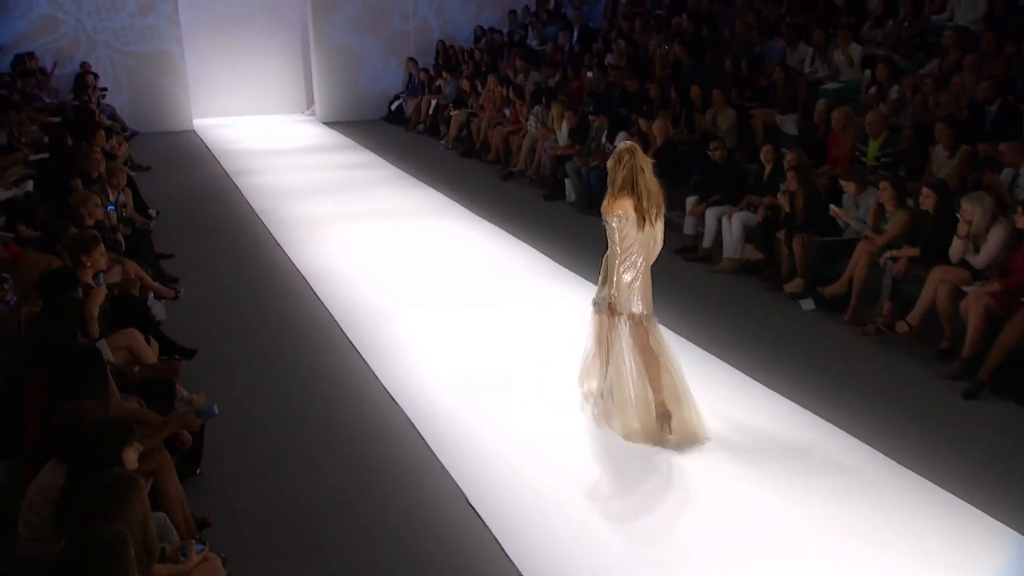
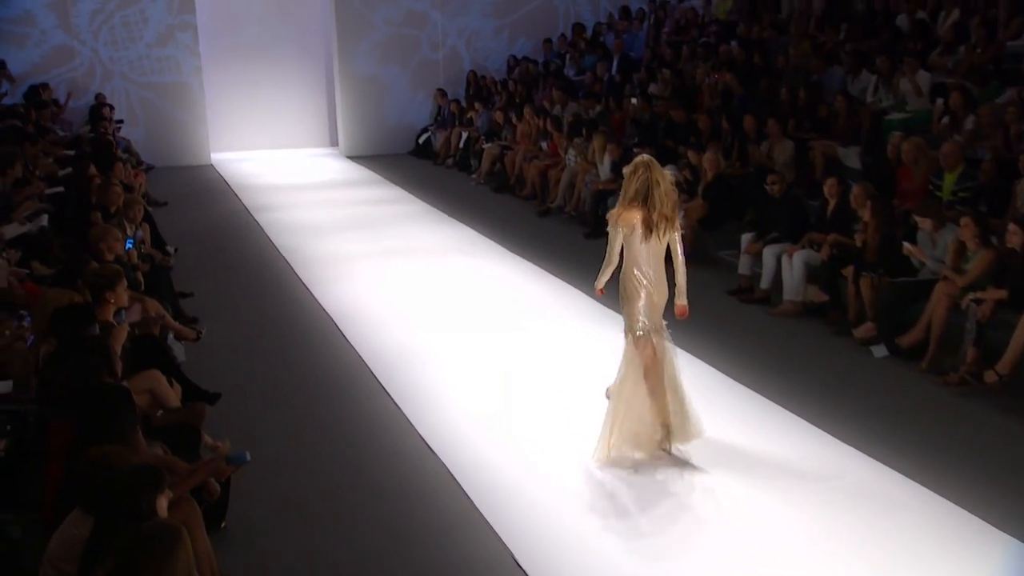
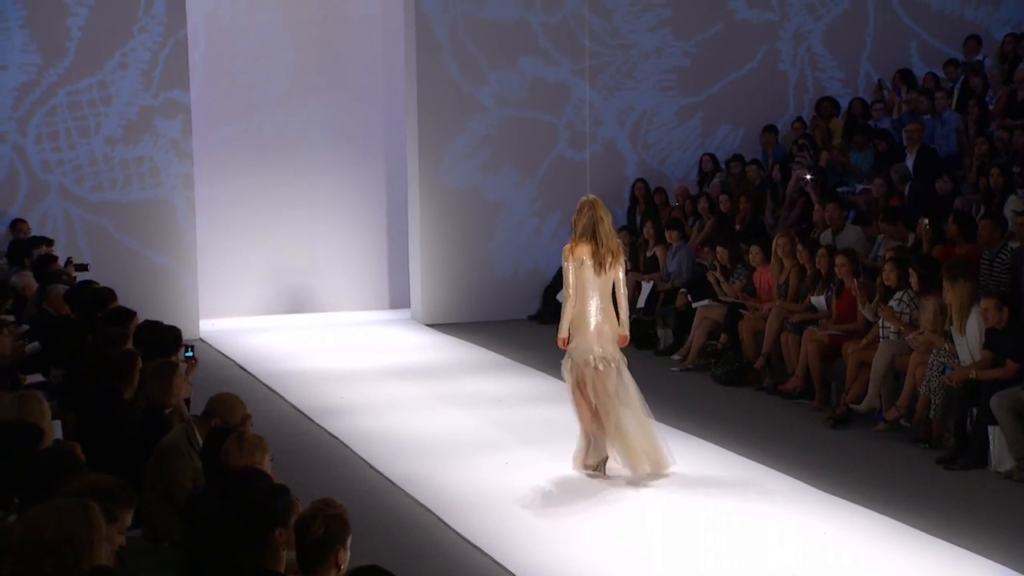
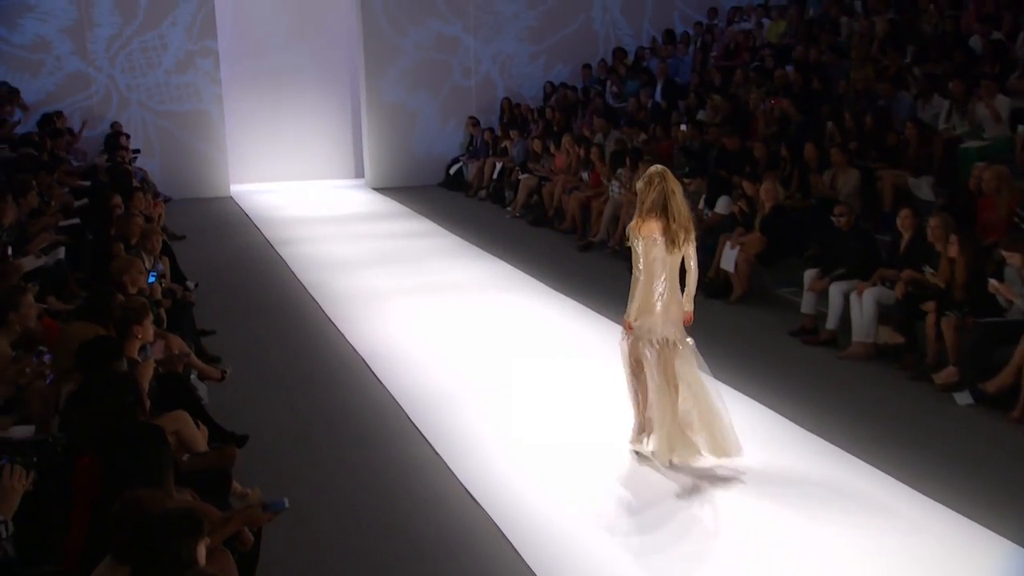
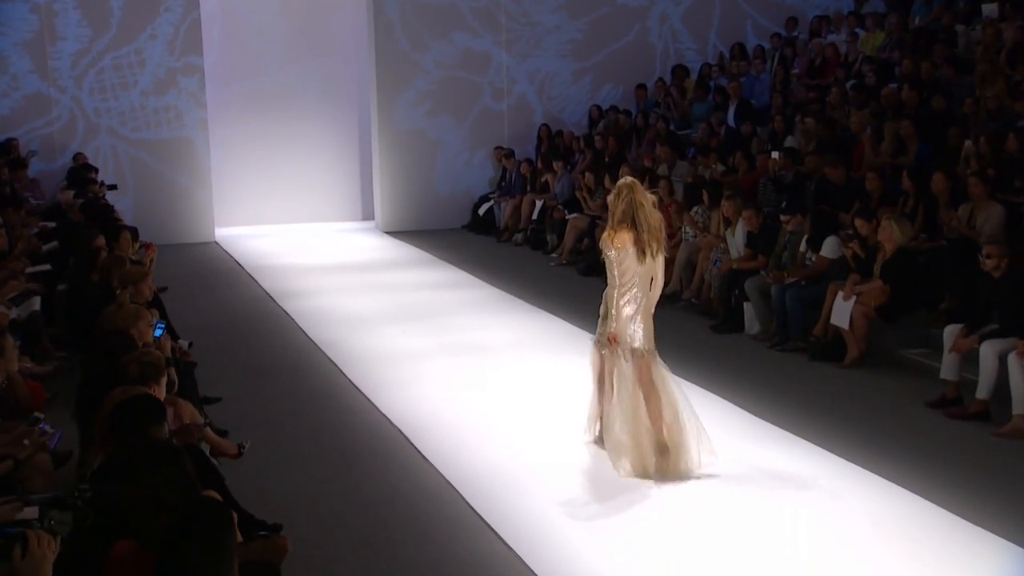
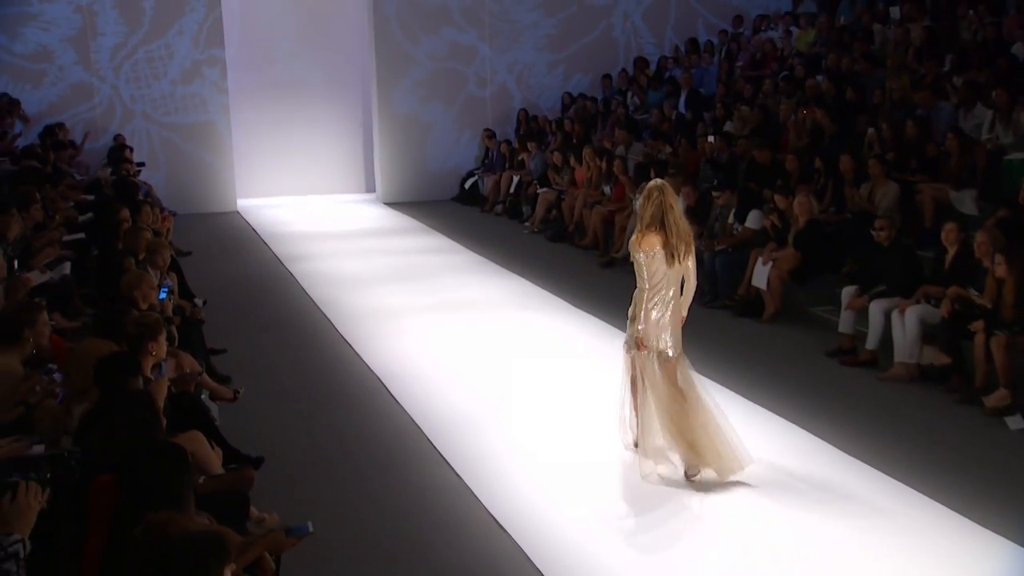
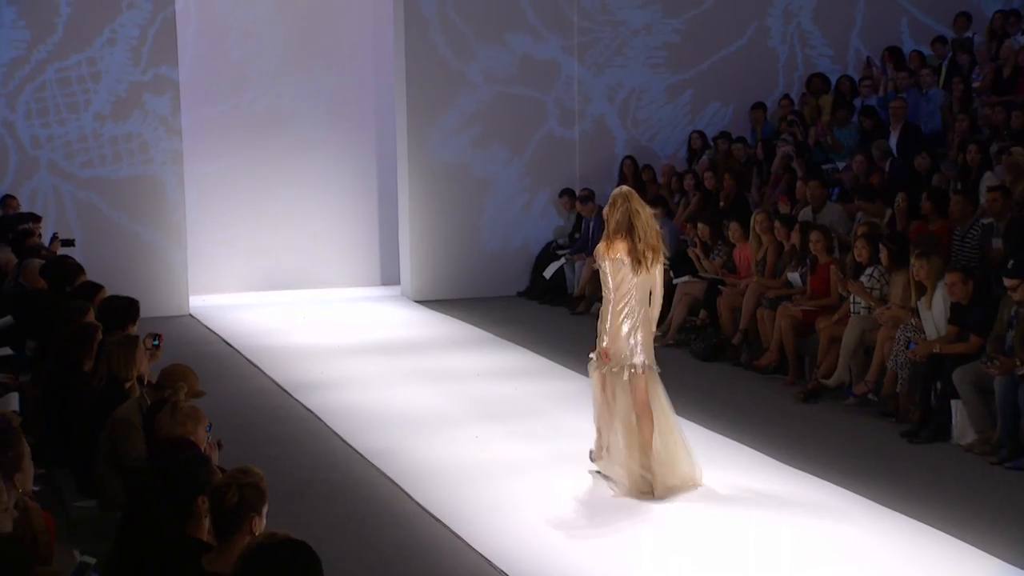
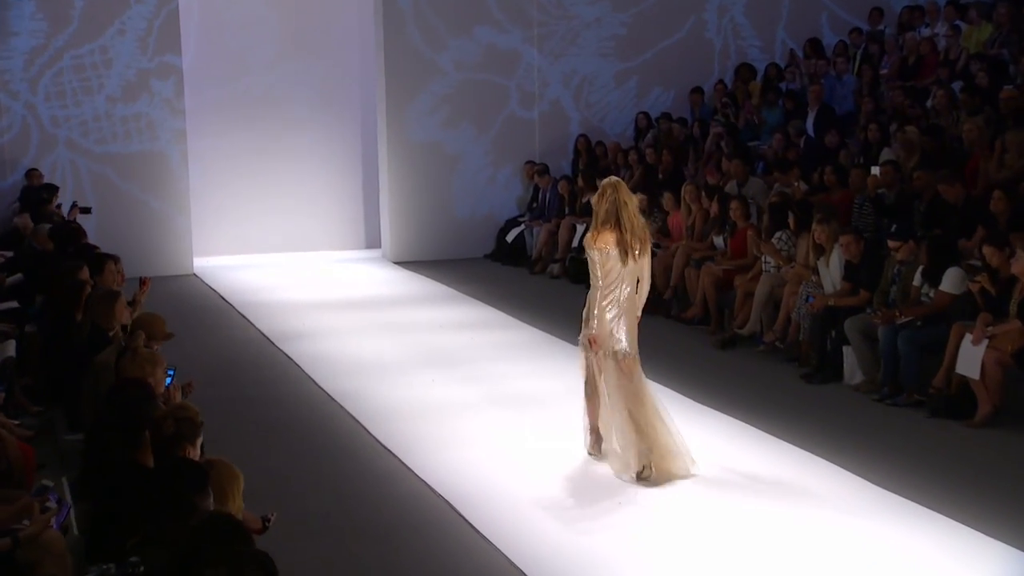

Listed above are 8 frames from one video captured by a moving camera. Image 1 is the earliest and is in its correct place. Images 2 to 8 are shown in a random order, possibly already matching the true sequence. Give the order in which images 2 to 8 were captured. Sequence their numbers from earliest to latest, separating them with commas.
2, 4, 6, 5, 8, 7, 3
